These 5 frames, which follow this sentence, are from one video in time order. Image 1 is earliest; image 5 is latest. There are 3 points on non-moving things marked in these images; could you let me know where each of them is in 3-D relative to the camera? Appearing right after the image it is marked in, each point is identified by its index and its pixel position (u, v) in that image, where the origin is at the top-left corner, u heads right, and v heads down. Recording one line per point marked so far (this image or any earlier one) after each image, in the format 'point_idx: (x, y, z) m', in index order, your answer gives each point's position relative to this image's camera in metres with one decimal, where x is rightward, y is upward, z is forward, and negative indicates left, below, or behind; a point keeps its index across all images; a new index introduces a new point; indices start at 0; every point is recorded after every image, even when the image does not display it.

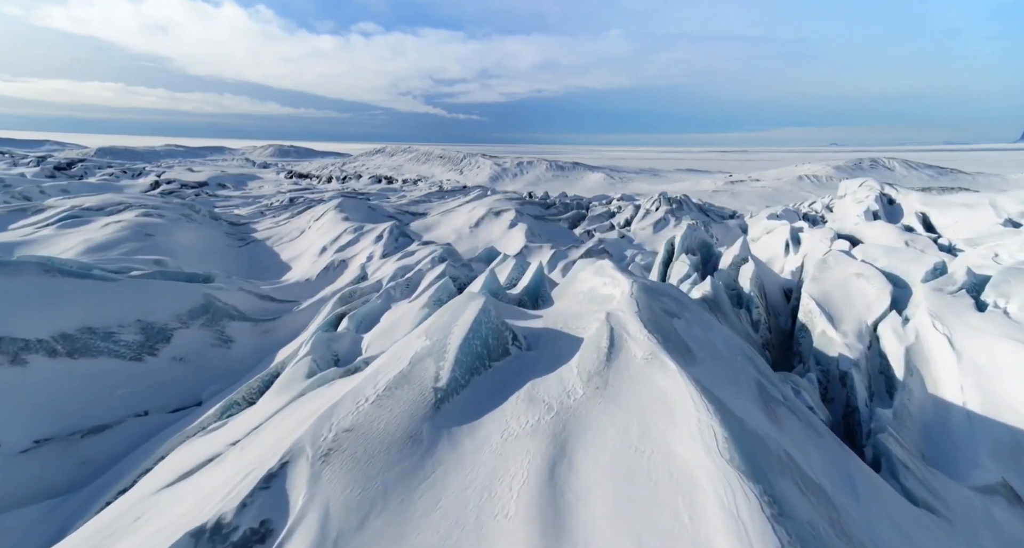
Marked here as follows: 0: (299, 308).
0: (-6.3, -1.0, +13.6) m
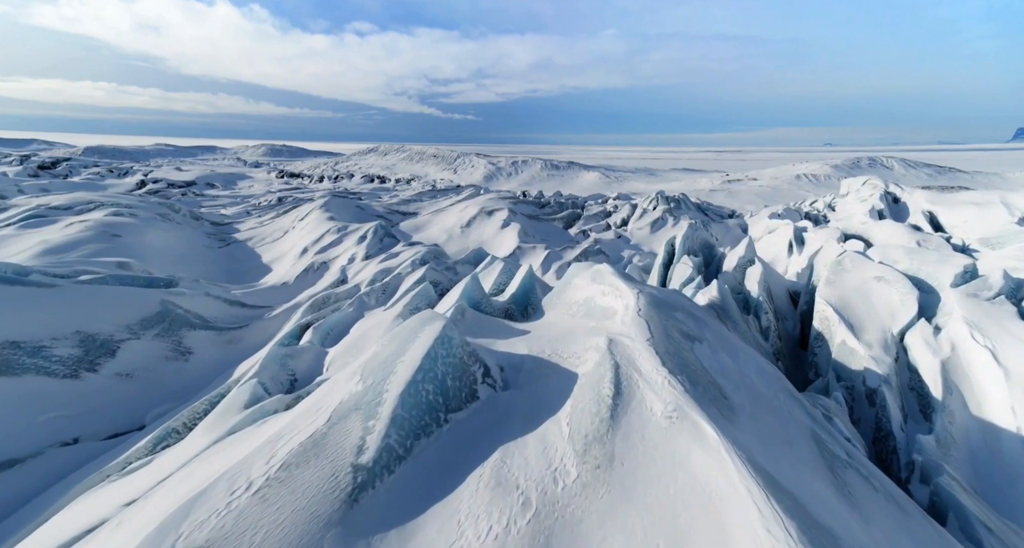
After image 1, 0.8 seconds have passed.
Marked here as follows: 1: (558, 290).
0: (-6.6, -1.1, +12.5) m
1: (+0.7, -0.2, +7.0) m
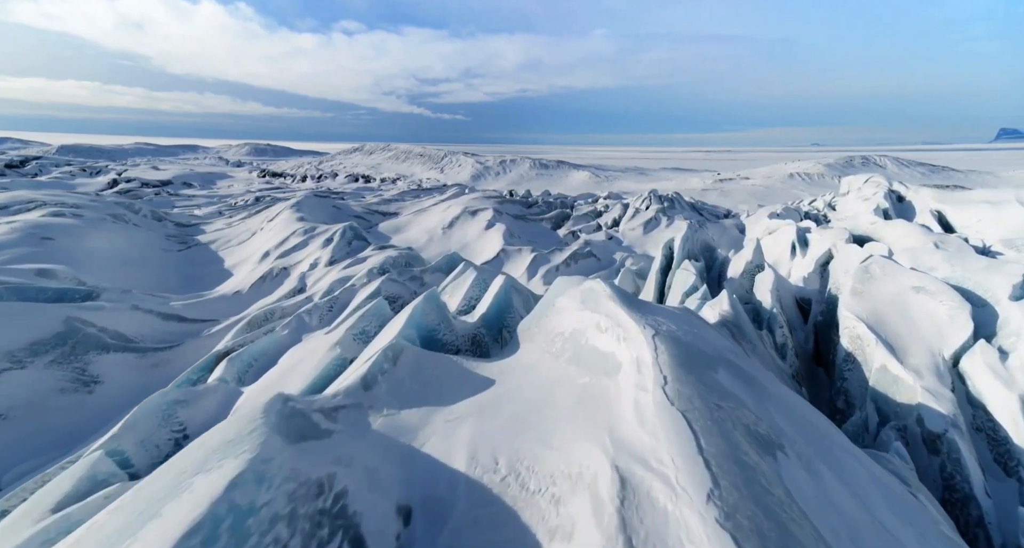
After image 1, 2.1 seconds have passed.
0: (-7.1, -1.3, +10.8) m
1: (+0.3, -0.4, +5.4) m
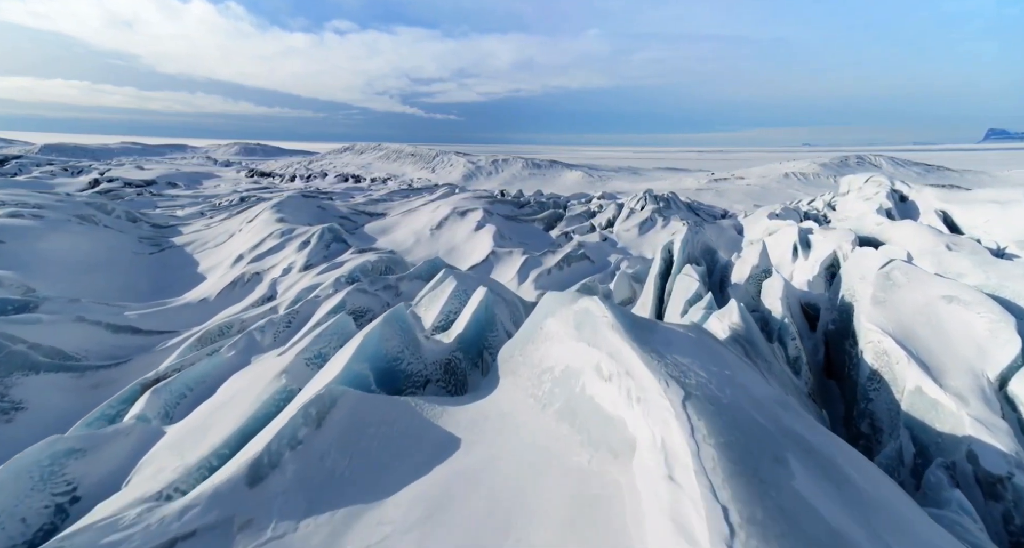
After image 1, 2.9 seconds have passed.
0: (-7.3, -1.5, +9.8) m
1: (+0.1, -0.6, +4.5) m
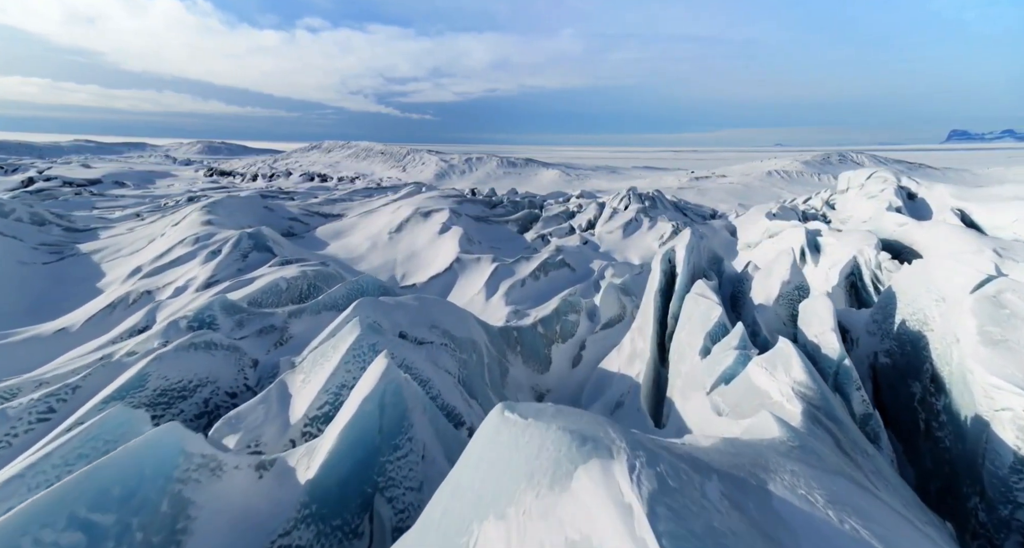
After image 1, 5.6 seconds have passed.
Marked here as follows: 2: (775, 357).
0: (-8.0, -1.9, +6.7) m
1: (-0.3, -1.0, +1.7) m
2: (+3.1, -1.0, +5.4) m
